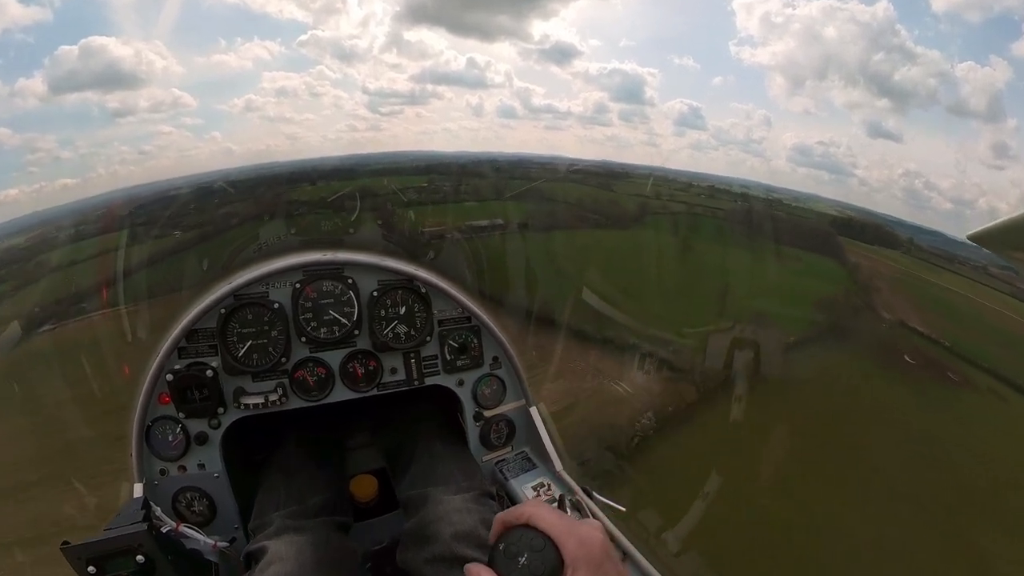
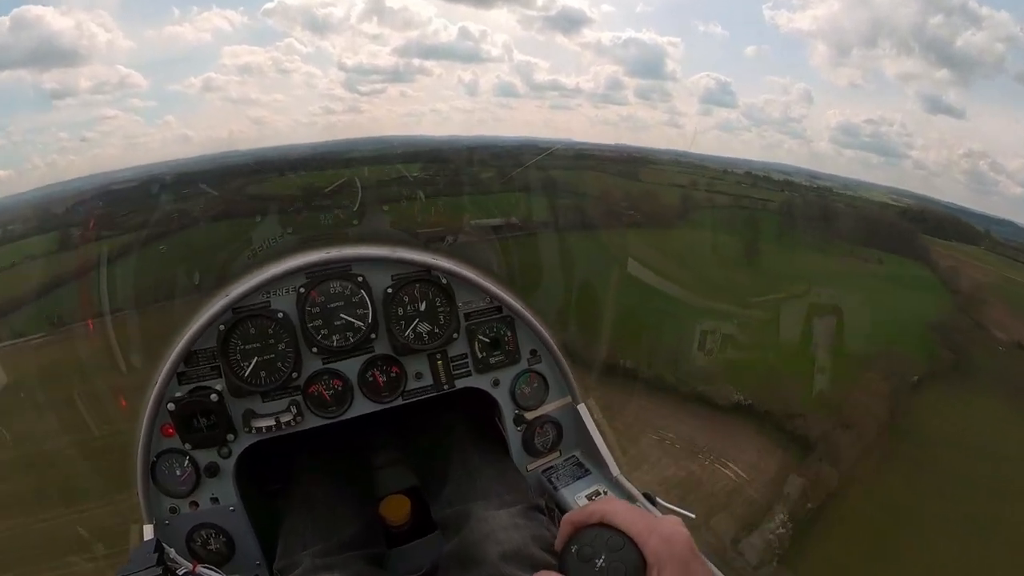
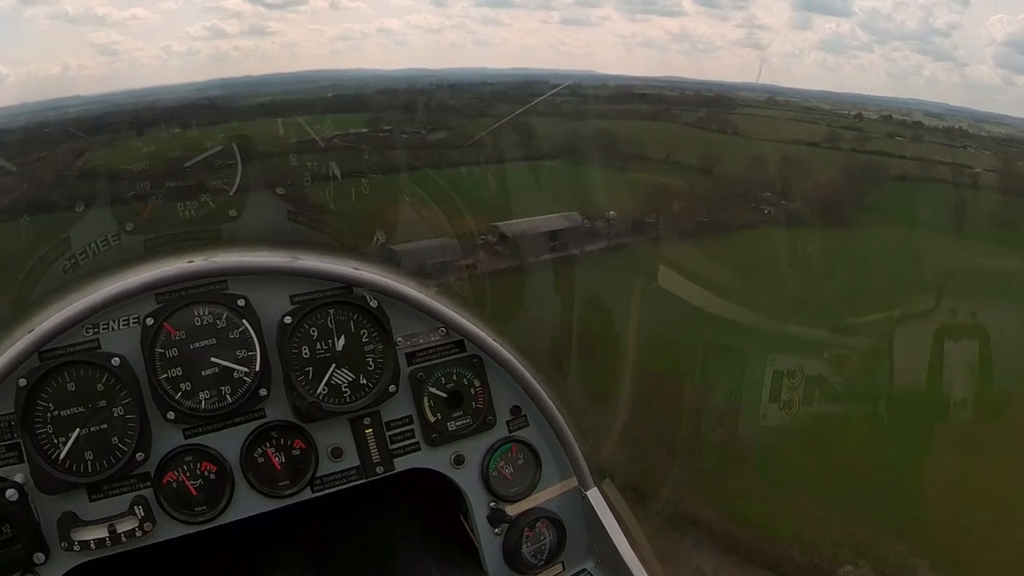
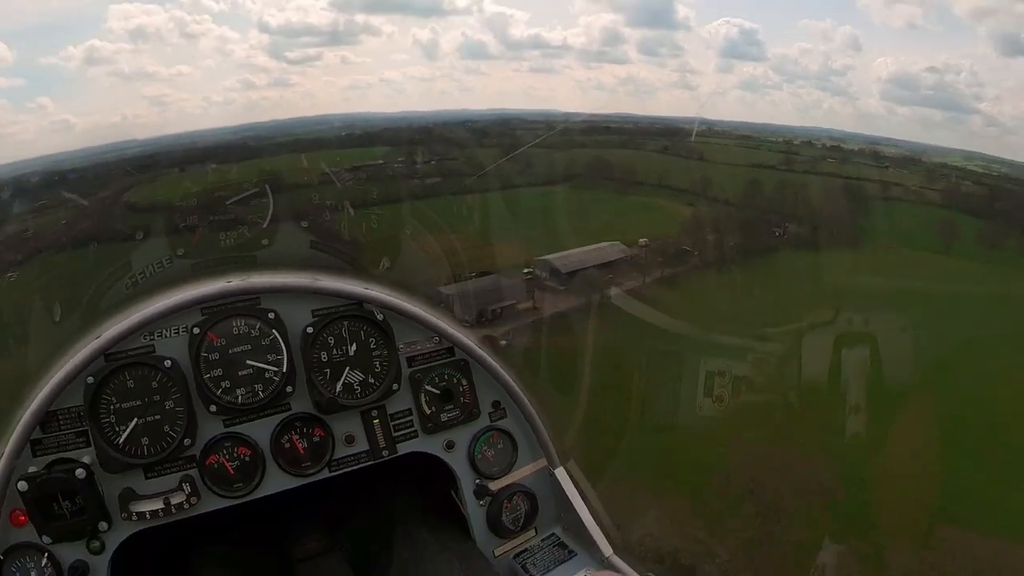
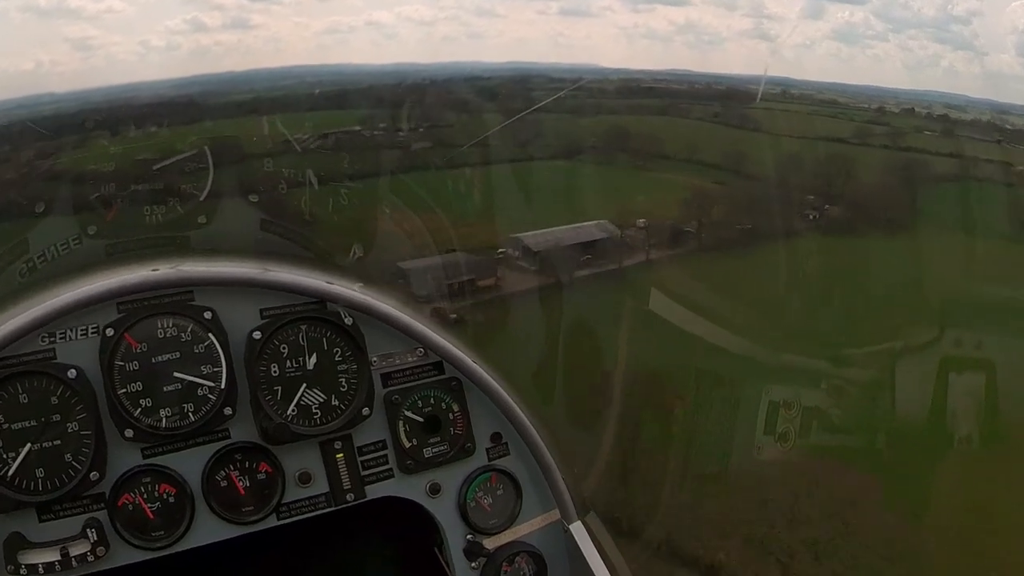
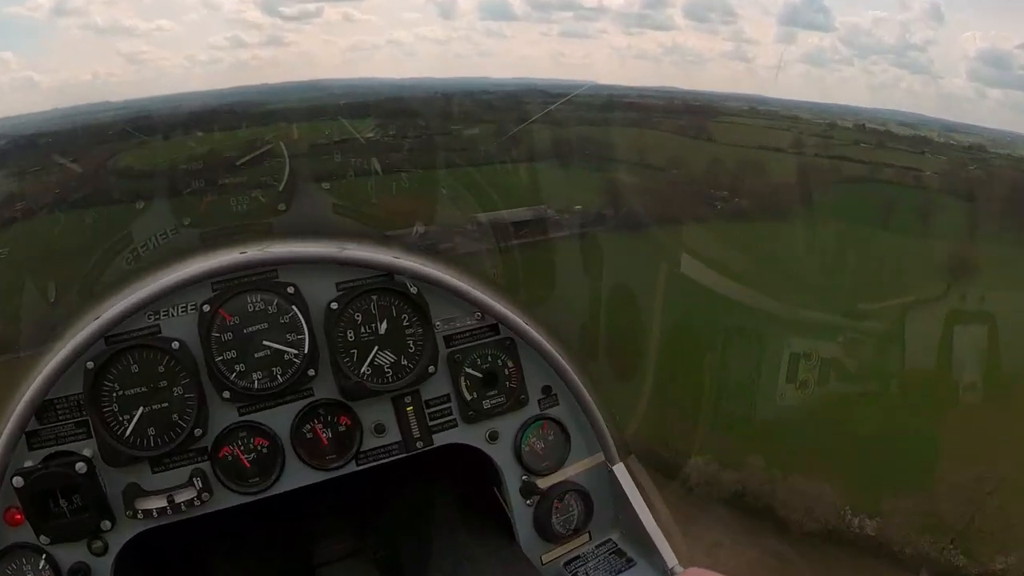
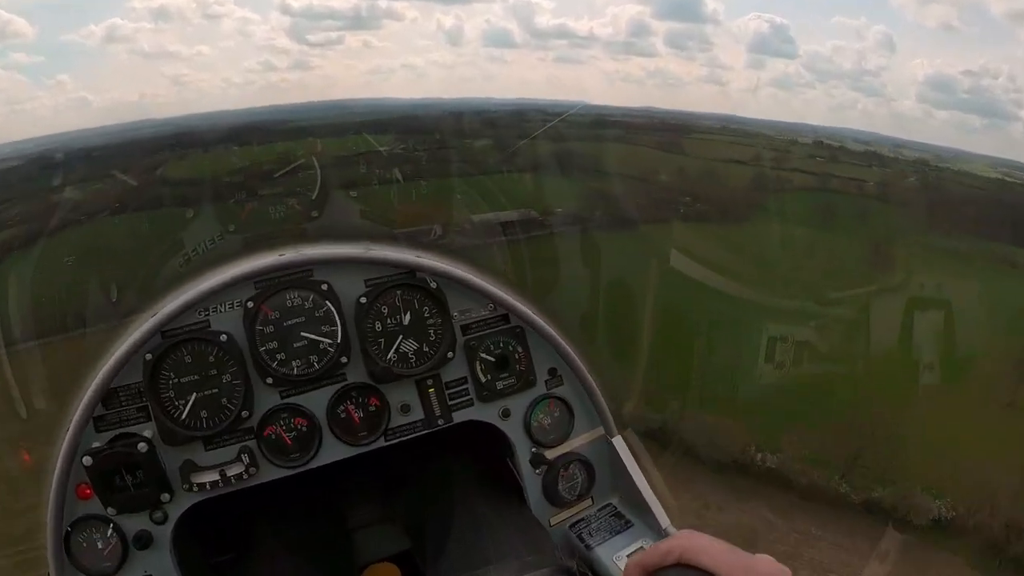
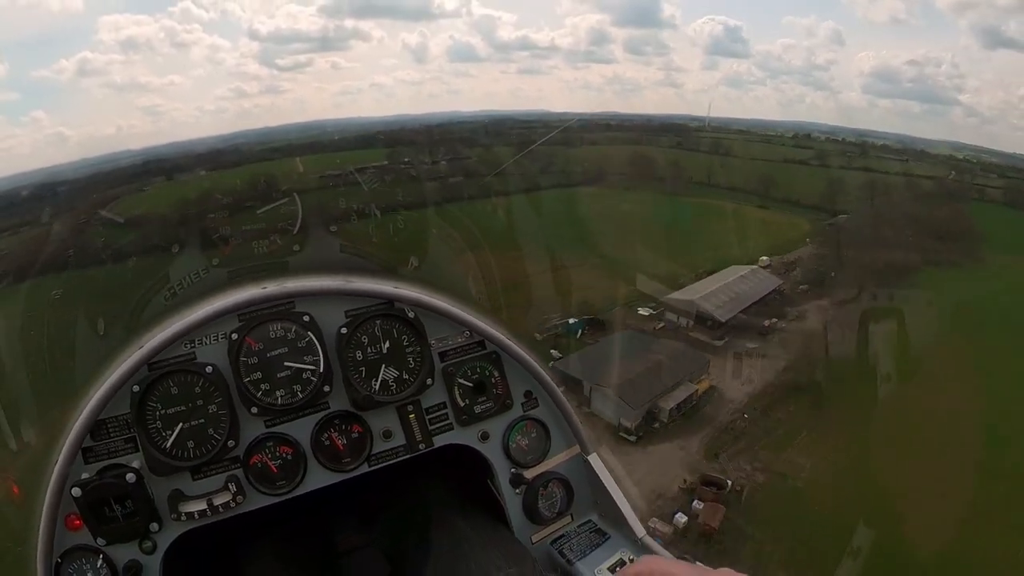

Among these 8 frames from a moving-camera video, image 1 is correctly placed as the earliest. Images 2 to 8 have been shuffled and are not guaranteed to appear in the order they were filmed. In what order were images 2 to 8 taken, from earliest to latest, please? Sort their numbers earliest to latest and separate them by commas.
2, 7, 6, 3, 5, 4, 8
